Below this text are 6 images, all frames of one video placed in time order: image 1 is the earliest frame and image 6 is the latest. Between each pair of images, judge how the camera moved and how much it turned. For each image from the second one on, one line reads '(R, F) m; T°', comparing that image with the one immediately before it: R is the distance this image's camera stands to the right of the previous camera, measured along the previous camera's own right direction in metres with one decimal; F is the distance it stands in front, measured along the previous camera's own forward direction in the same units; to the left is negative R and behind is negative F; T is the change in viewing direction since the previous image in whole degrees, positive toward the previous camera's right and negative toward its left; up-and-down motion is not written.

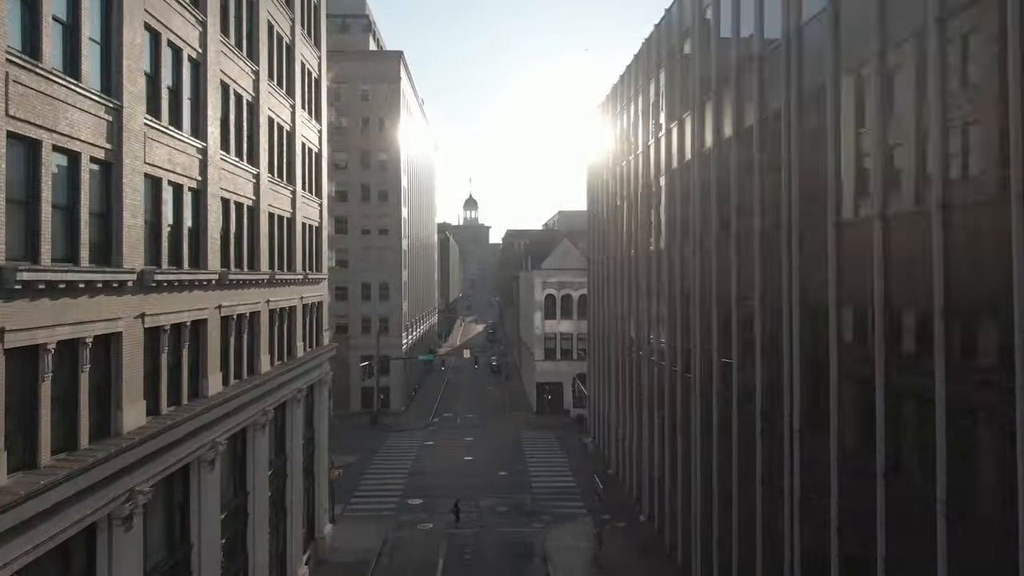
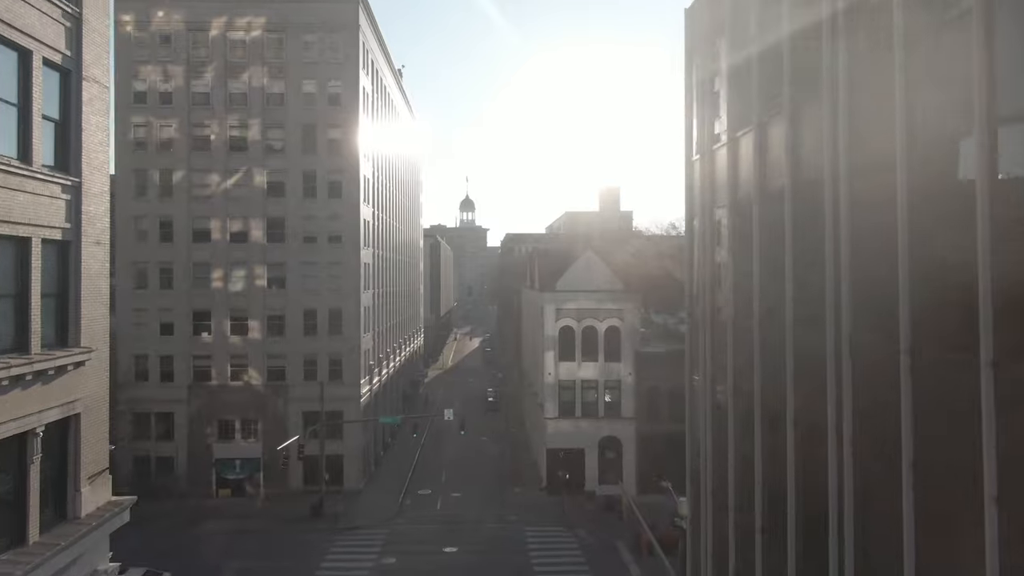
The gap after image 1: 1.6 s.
(-0.1, +15.7) m; 0°
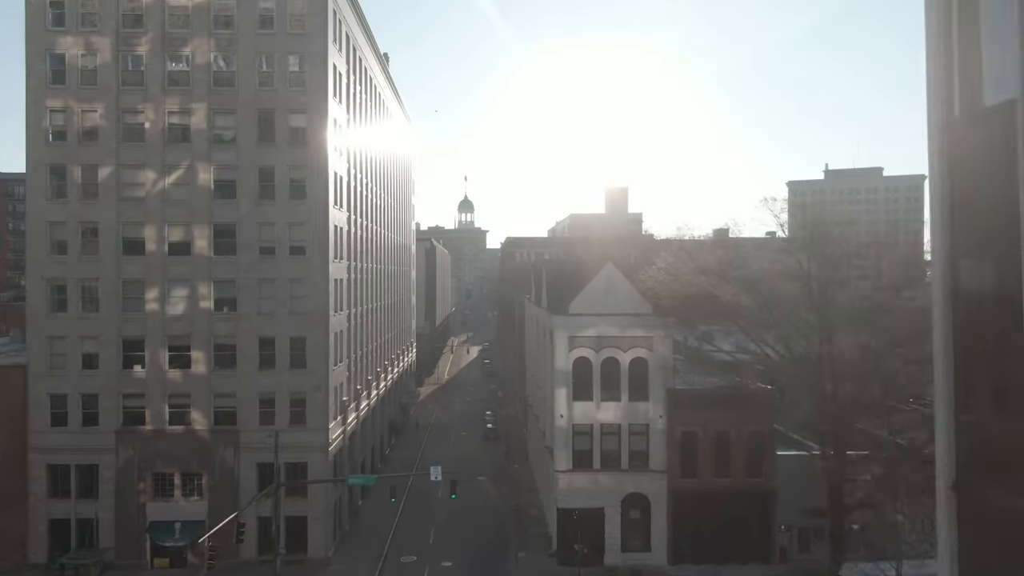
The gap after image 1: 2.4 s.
(-0.1, +7.5) m; 0°
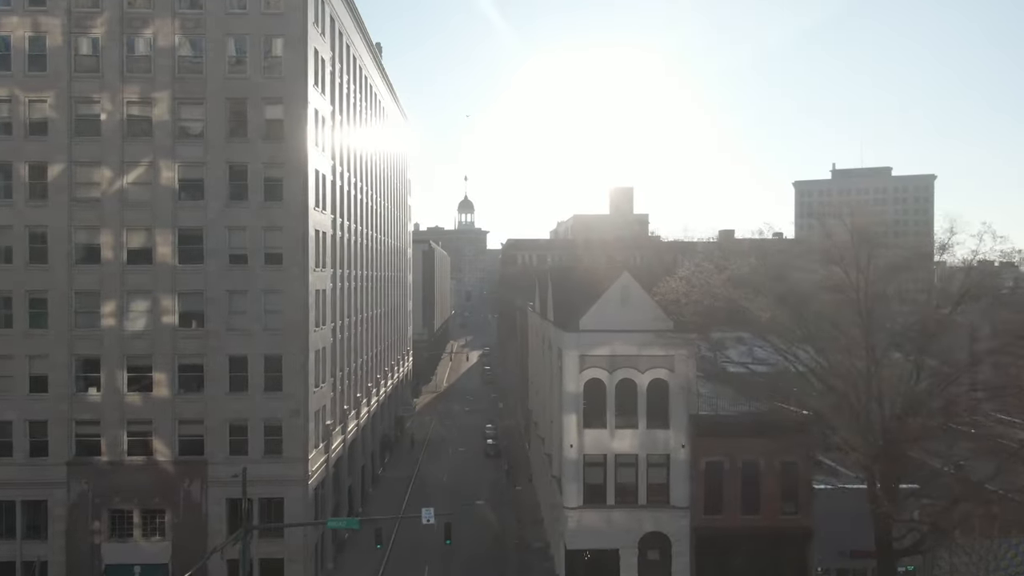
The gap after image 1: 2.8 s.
(-0.1, +3.7) m; 0°
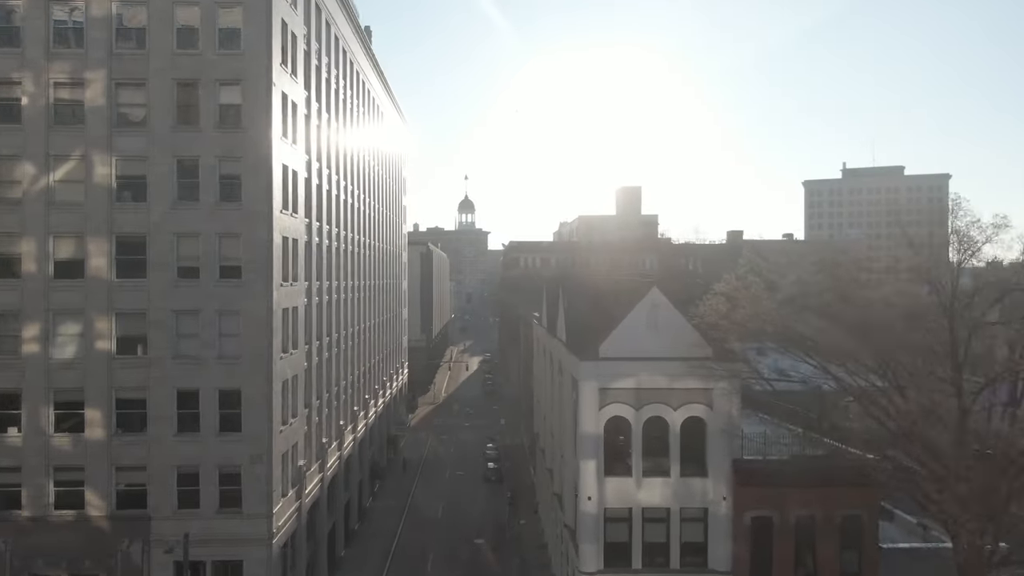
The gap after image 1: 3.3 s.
(-0.1, +4.9) m; 0°
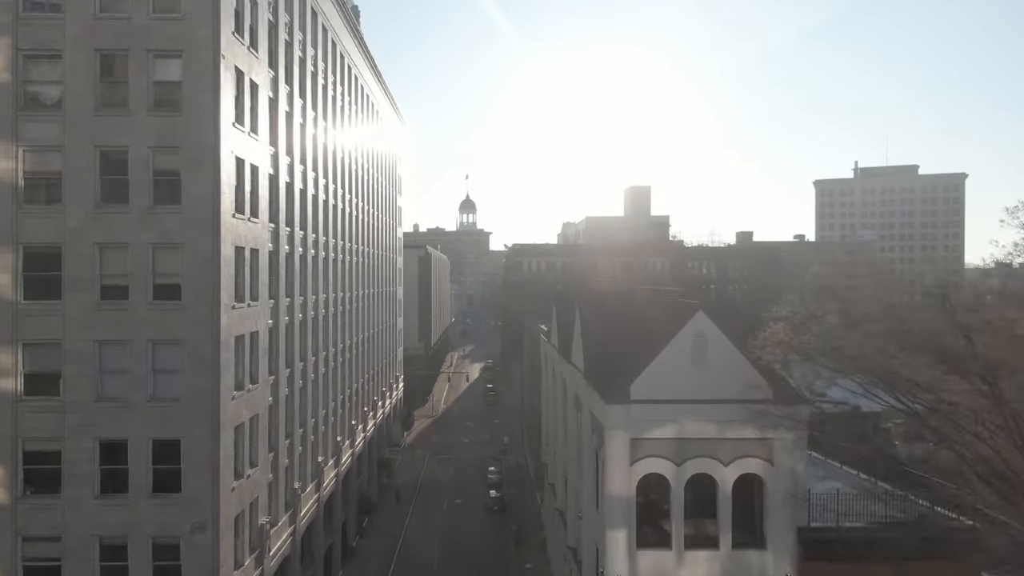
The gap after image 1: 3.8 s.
(-0.2, +4.9) m; 0°
